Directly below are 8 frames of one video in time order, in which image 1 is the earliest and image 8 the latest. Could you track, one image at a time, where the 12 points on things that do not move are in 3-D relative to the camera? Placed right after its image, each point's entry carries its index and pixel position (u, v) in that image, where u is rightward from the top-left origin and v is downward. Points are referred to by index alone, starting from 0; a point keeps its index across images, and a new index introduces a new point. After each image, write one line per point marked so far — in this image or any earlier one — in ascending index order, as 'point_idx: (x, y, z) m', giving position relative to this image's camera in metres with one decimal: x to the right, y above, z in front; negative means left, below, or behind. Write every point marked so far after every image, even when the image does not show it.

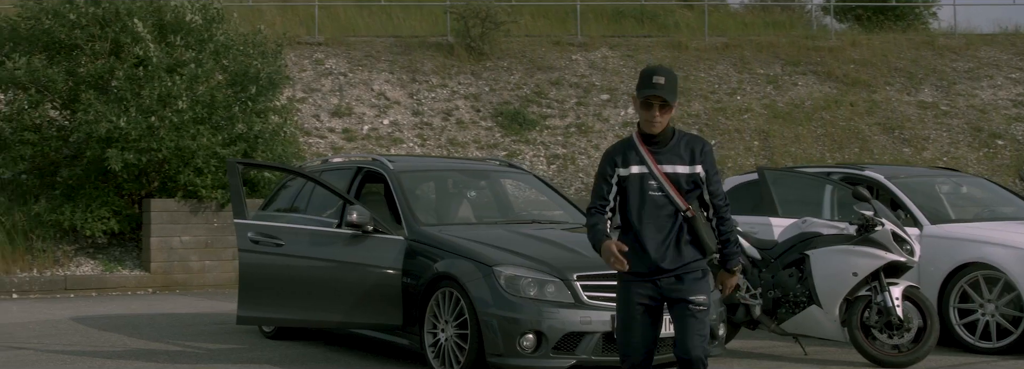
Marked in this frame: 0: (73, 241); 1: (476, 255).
0: (-3.9, -0.5, +12.8) m
1: (-0.1, -0.3, +6.2) m
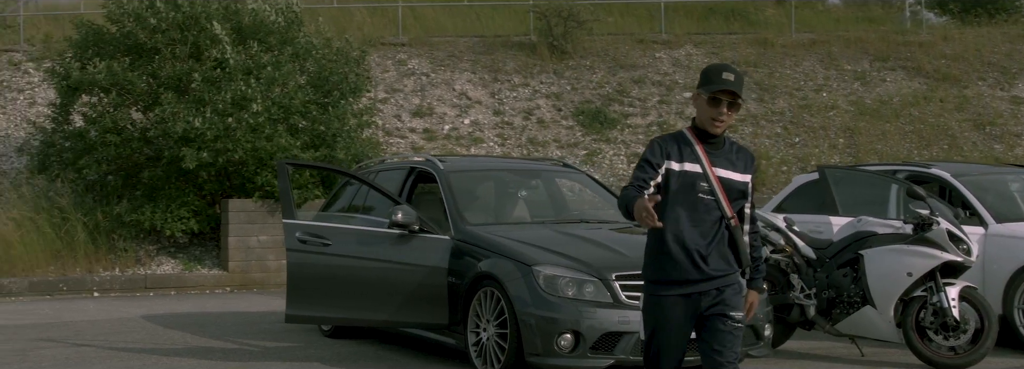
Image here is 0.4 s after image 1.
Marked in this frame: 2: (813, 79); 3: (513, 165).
0: (-3.2, -0.5, +13.0) m
1: (0.0, -0.3, +6.1) m
2: (+3.7, +1.3, +17.4) m
3: (0.0, +0.1, +7.6) m
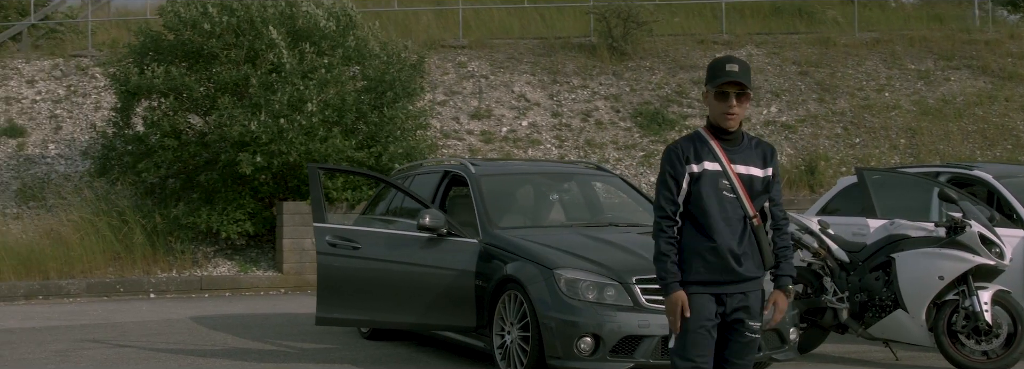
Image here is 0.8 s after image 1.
0: (-2.7, -0.5, +13.2) m
1: (+0.1, -0.3, +6.2) m
2: (+4.4, +1.3, +17.2) m
3: (+0.2, +0.1, +7.7) m
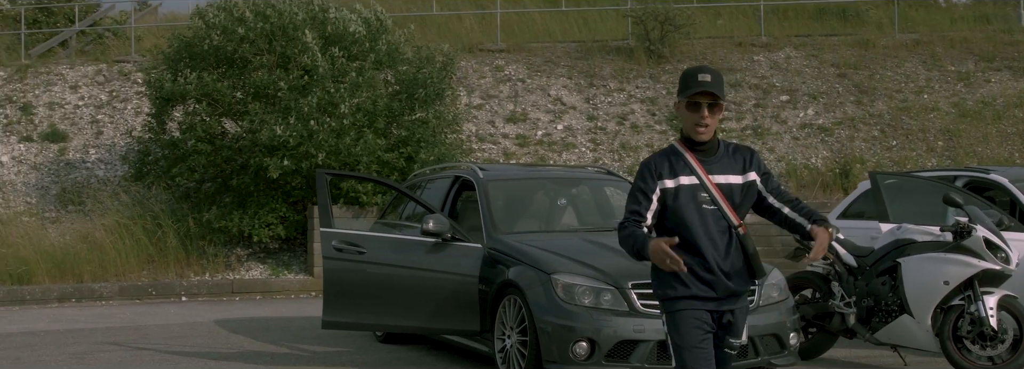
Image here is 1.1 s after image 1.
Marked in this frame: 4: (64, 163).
0: (-2.5, -0.6, +13.4) m
1: (+0.1, -0.3, +6.2) m
2: (+4.8, +1.2, +17.1) m
3: (+0.2, +0.1, +7.7) m
4: (-4.8, +0.2, +15.5) m
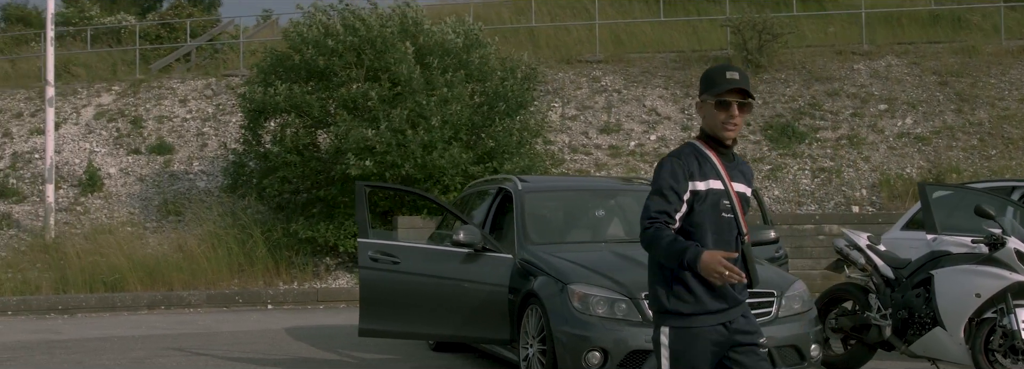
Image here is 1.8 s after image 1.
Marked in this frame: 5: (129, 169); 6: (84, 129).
0: (-1.7, -0.7, +13.7) m
1: (+0.2, -0.4, +6.3) m
2: (+5.9, +1.1, +16.7) m
3: (+0.5, 0.0, +7.8) m
4: (-3.8, +0.1, +16.0) m
5: (-4.4, +0.2, +16.3) m
6: (-5.3, +0.7, +17.9) m
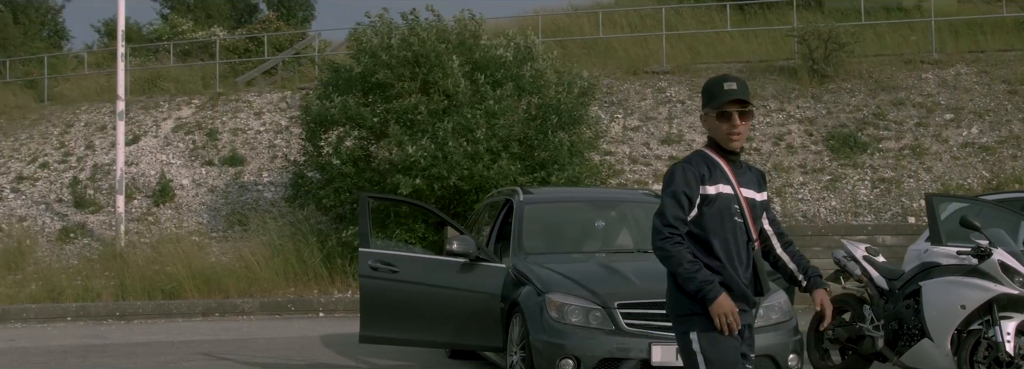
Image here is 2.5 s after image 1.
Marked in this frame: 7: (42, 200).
0: (-1.2, -0.8, +14.0) m
1: (+0.1, -0.4, +6.5) m
2: (+6.6, +1.0, +16.4) m
3: (+0.5, -0.1, +7.9) m
4: (-3.1, 0.0, +16.5) m
5: (-3.6, +0.1, +16.8) m
6: (-4.5, +0.5, +18.4) m
7: (-5.5, -0.2, +16.7) m
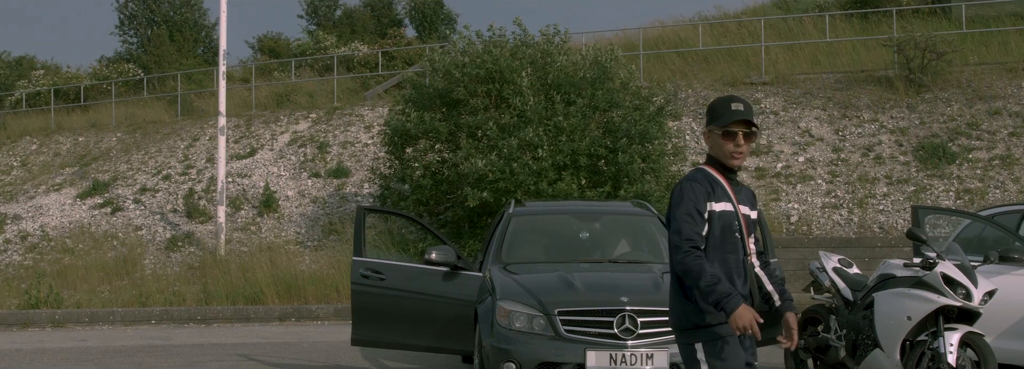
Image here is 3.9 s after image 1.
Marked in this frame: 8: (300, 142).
0: (-0.4, -0.9, +14.4) m
1: (-0.1, -0.5, +6.8) m
2: (+7.6, +0.9, +15.9) m
3: (+0.5, -0.1, +8.2) m
4: (-2.1, -0.1, +17.2) m
5: (-2.5, -0.1, +17.6) m
6: (-3.2, +0.4, +19.3) m
7: (-4.4, -0.3, +17.7) m
8: (-2.9, +0.6, +19.7) m
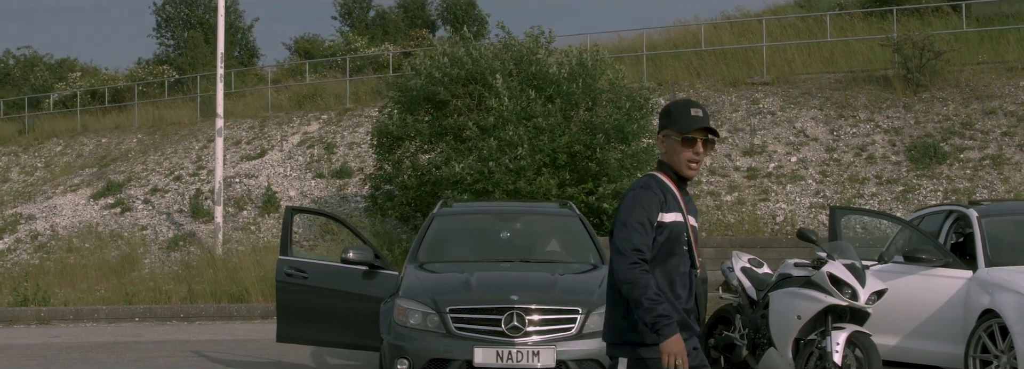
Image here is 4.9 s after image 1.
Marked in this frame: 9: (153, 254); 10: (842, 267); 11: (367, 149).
0: (-0.6, -0.9, +14.7) m
1: (-0.5, -0.5, +7.0) m
2: (+7.5, +0.9, +15.8) m
3: (+0.1, -0.1, +8.4) m
4: (-2.1, -0.1, +17.5) m
5: (-2.5, -0.1, +17.9) m
6: (-3.1, +0.4, +19.6) m
7: (-4.4, -0.3, +18.1) m
8: (-2.8, +0.6, +20.0) m
9: (-4.1, -0.8, +16.5) m
10: (+1.5, -0.4, +6.7) m
11: (-1.9, +0.5, +19.1) m
